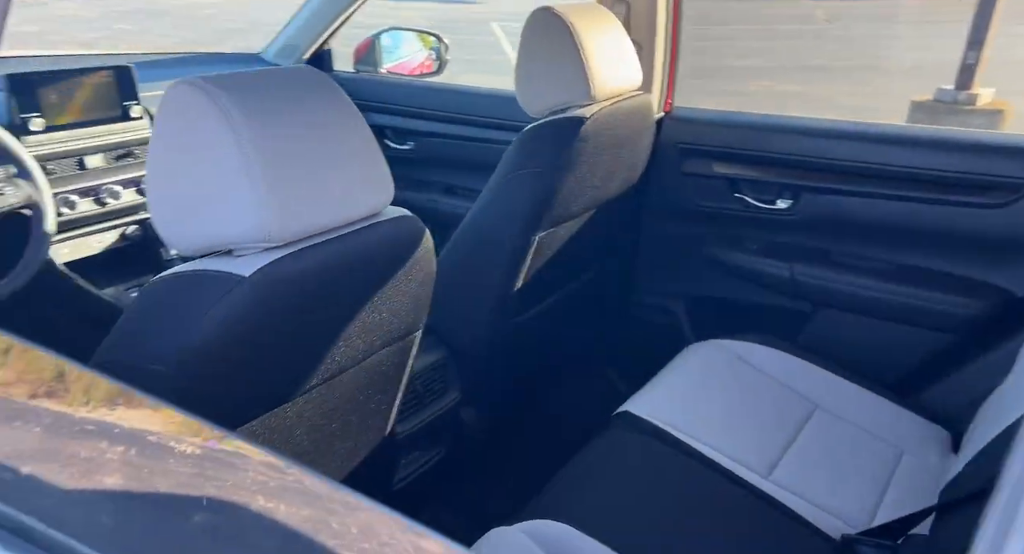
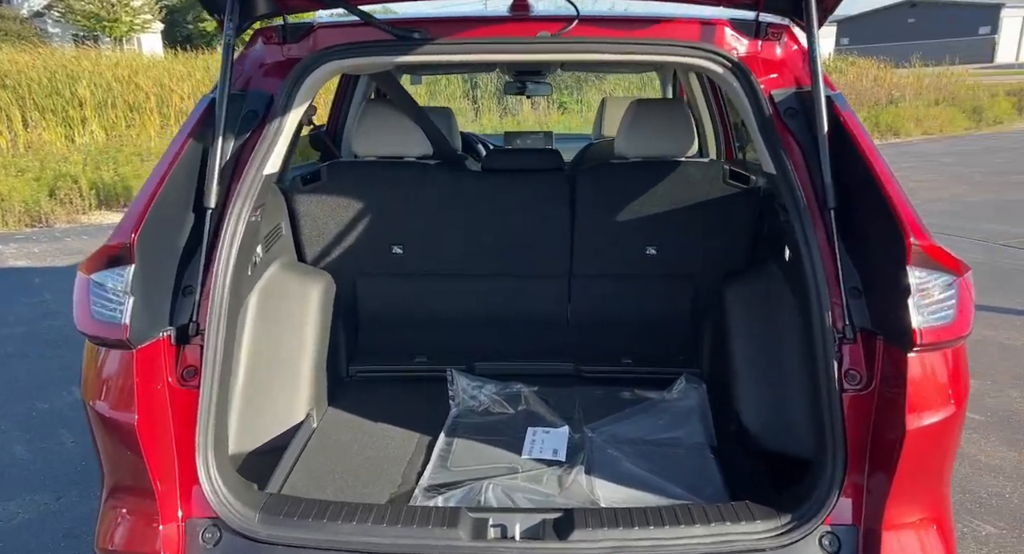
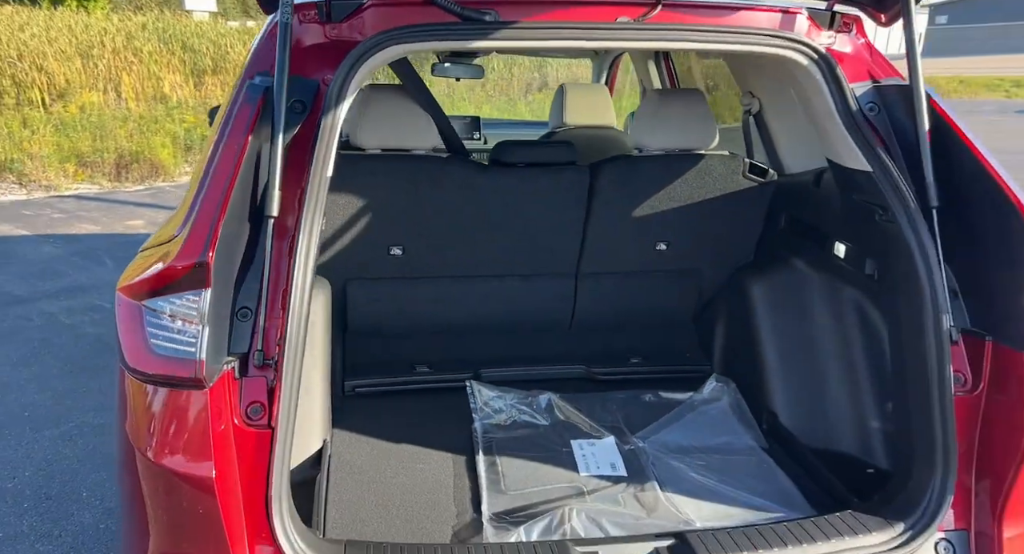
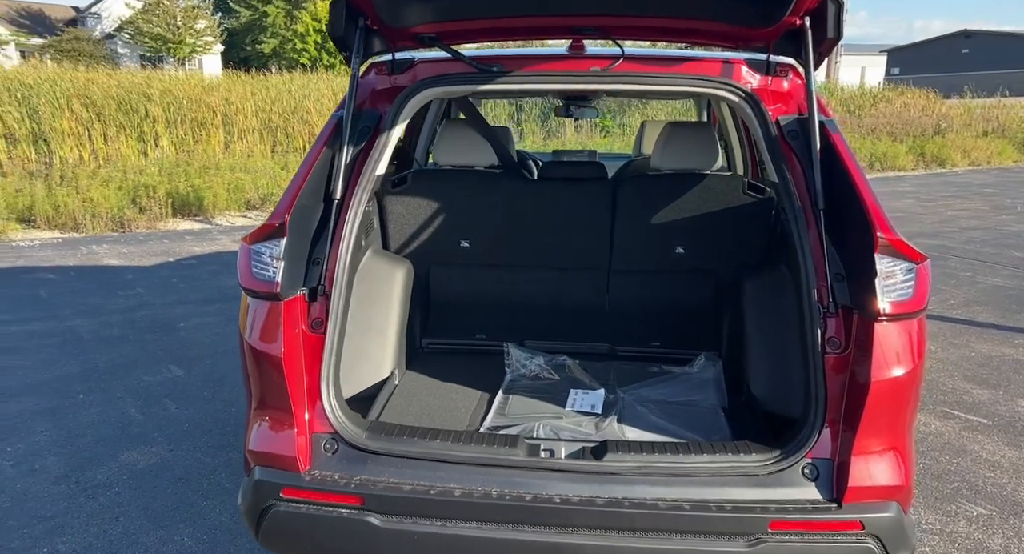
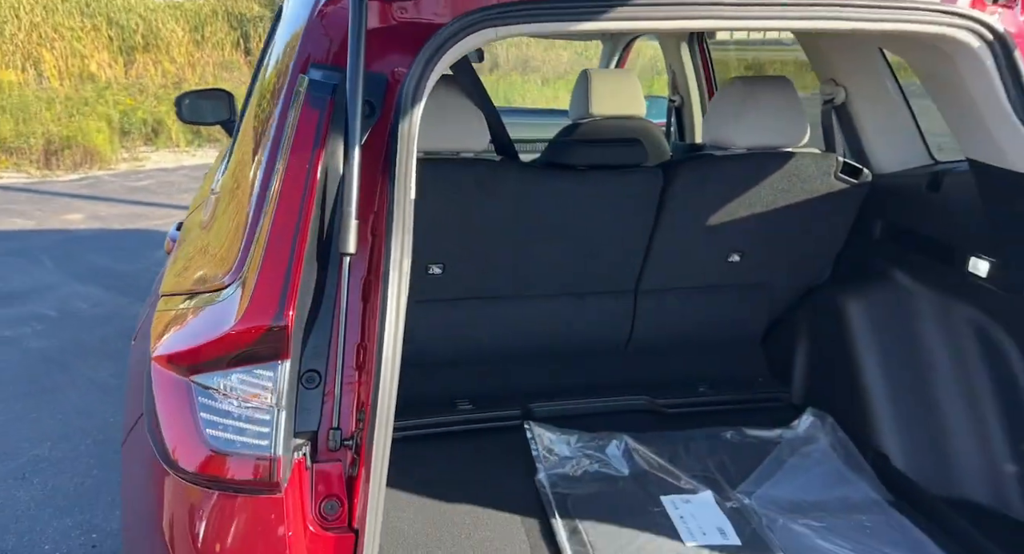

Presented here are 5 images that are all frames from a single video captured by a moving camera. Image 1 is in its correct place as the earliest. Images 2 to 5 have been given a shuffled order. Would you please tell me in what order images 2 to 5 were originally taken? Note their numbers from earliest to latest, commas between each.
5, 3, 4, 2
